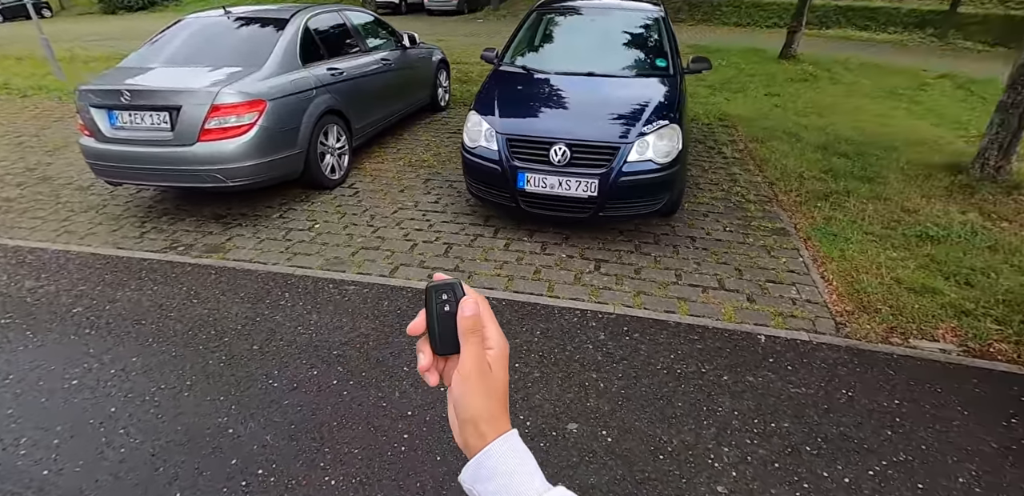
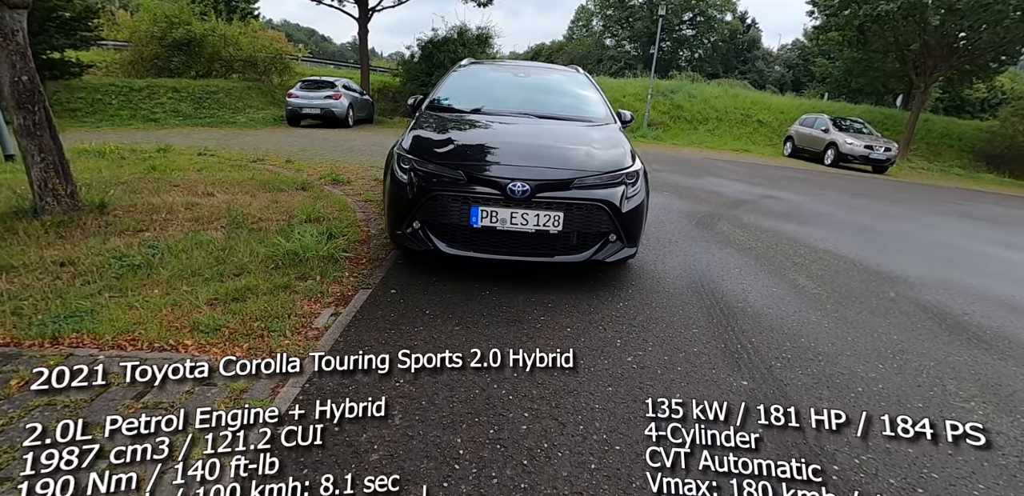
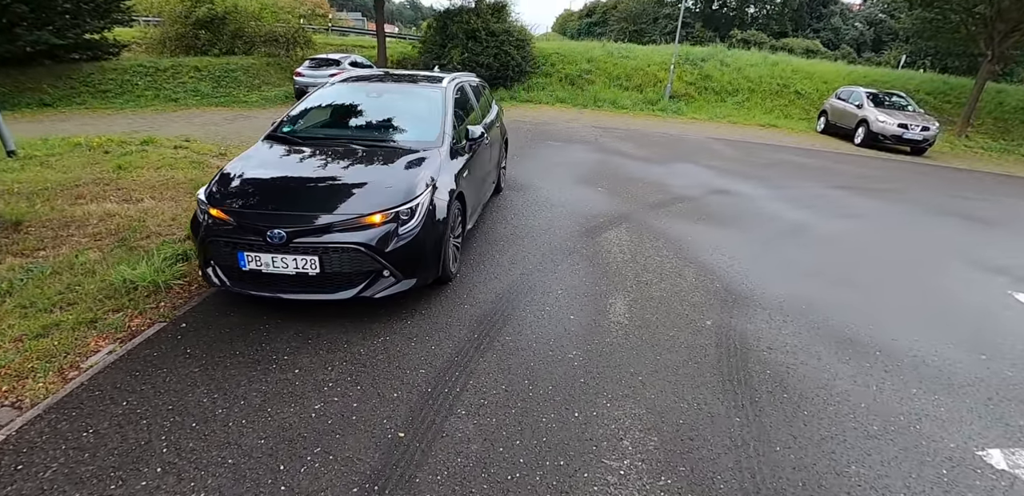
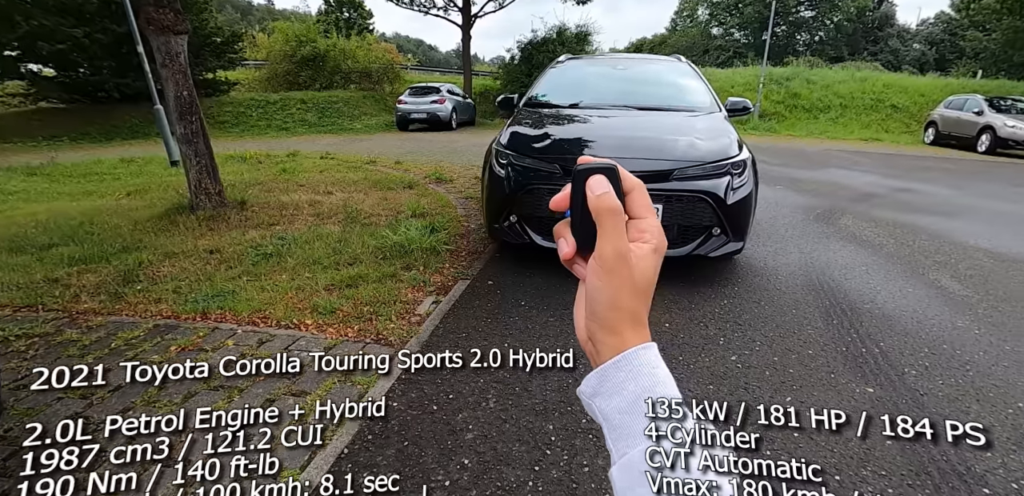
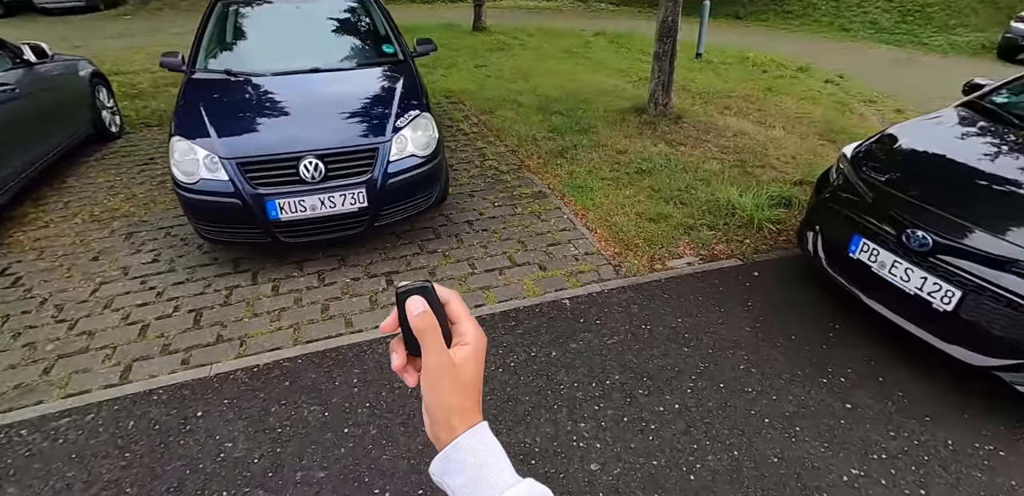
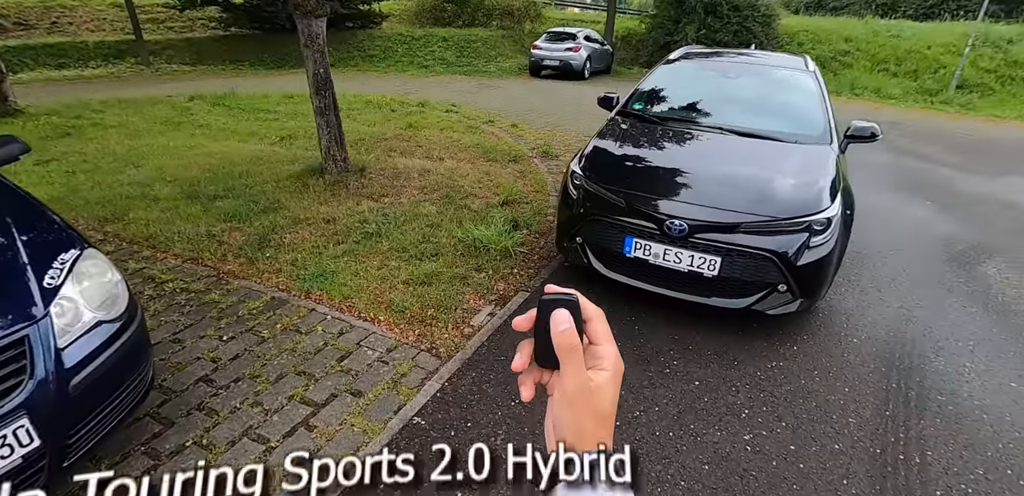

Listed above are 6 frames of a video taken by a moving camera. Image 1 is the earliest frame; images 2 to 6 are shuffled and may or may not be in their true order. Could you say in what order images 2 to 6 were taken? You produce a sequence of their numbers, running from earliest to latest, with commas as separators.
5, 6, 4, 2, 3
